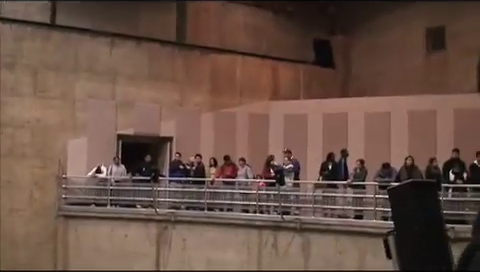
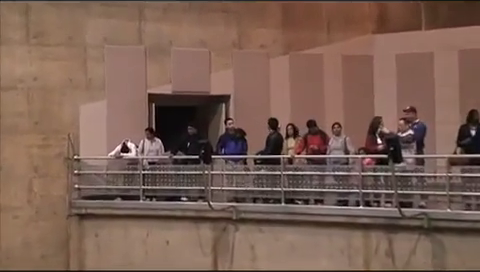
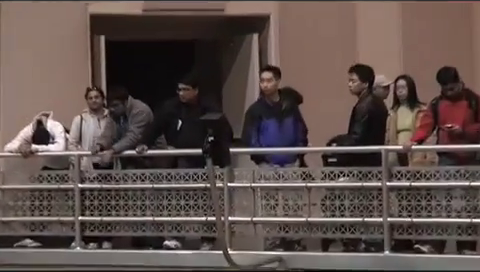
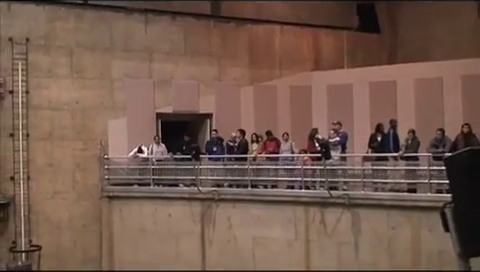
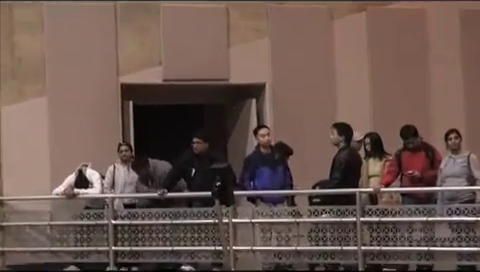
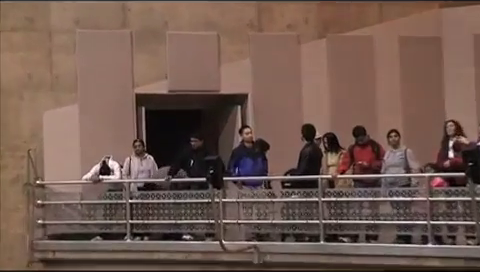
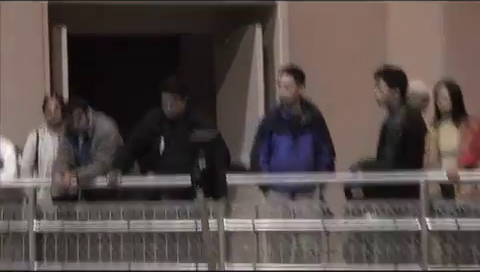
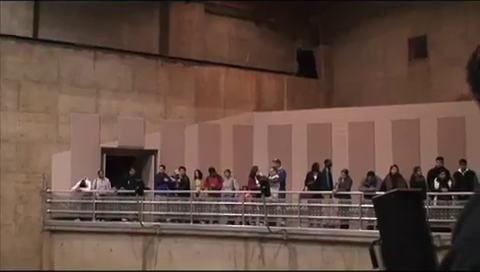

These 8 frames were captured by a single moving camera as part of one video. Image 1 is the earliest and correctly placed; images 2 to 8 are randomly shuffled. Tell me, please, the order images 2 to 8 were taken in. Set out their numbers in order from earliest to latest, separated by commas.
8, 4, 2, 6, 5, 3, 7
